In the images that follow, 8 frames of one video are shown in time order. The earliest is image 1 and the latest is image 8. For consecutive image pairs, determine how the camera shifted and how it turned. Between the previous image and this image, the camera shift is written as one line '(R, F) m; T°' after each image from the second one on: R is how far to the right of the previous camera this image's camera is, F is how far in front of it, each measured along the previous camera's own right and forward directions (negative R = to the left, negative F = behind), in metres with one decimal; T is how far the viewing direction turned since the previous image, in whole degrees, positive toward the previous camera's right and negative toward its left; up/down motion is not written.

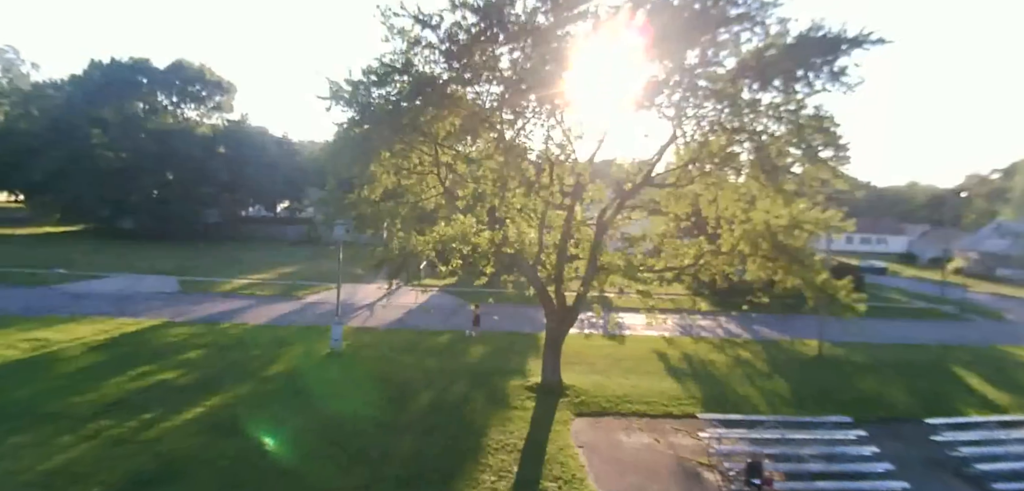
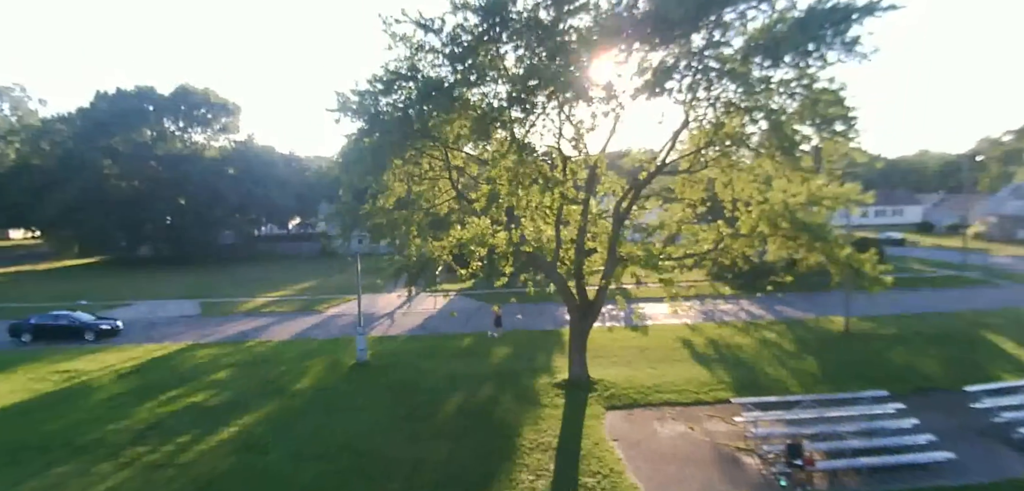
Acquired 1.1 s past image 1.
(-0.2, 0.0) m; -1°
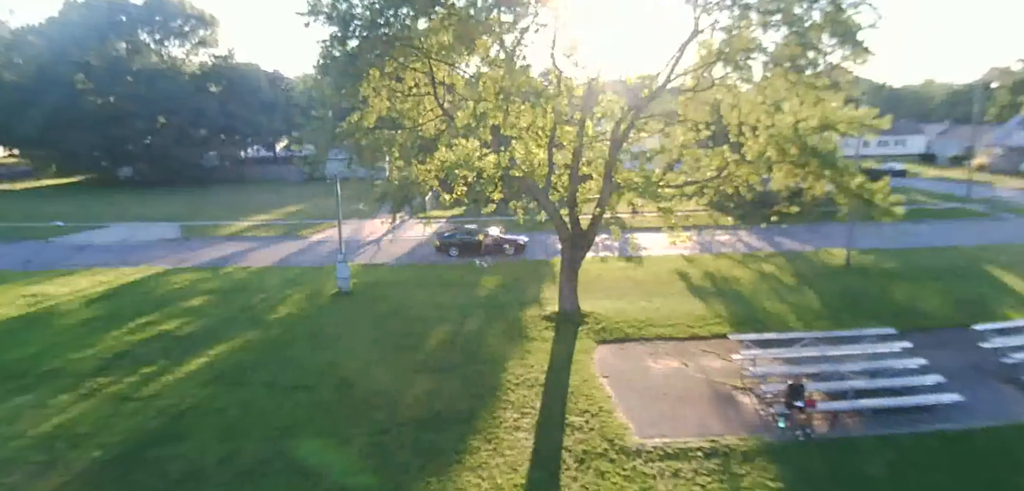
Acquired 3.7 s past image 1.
(+0.1, +0.9) m; +1°
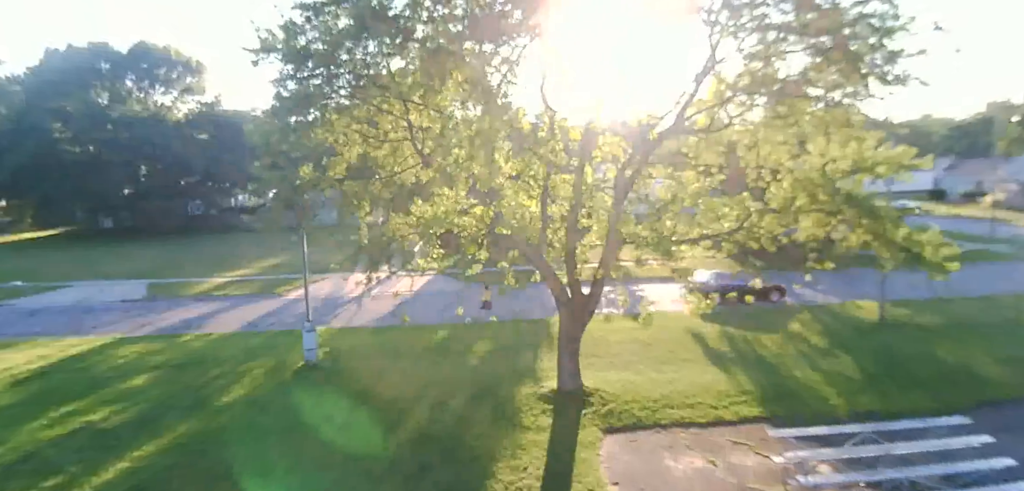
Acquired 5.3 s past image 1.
(+0.3, +1.6) m; 0°
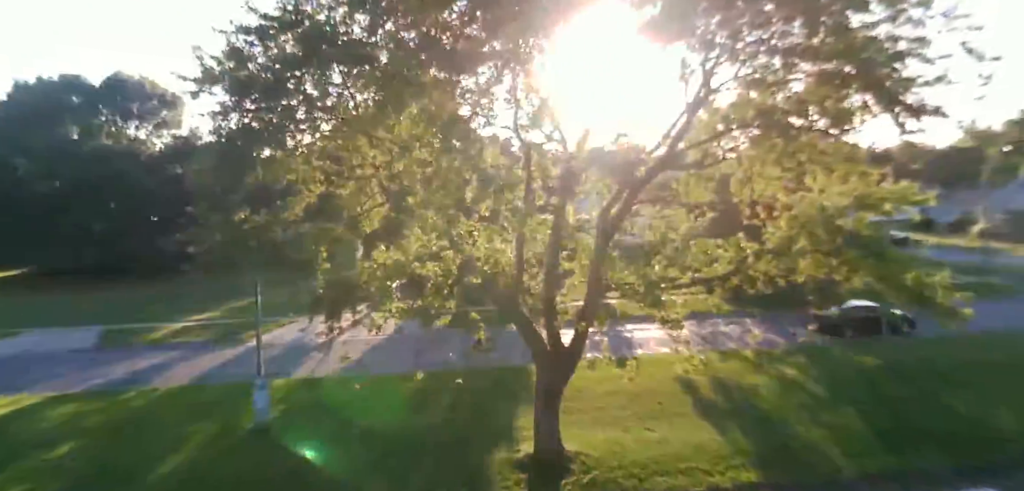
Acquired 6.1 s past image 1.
(+0.4, +0.9) m; +1°
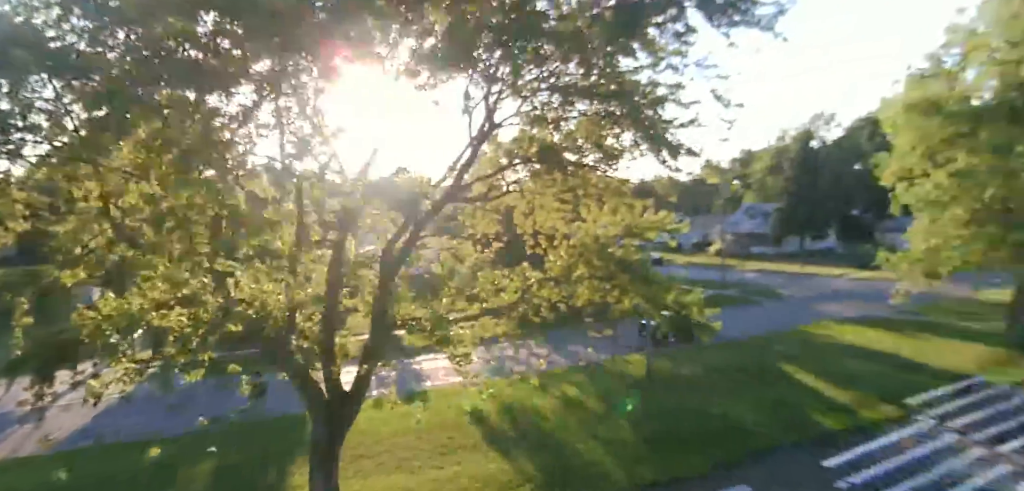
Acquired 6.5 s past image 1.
(+1.0, +0.3) m; +17°
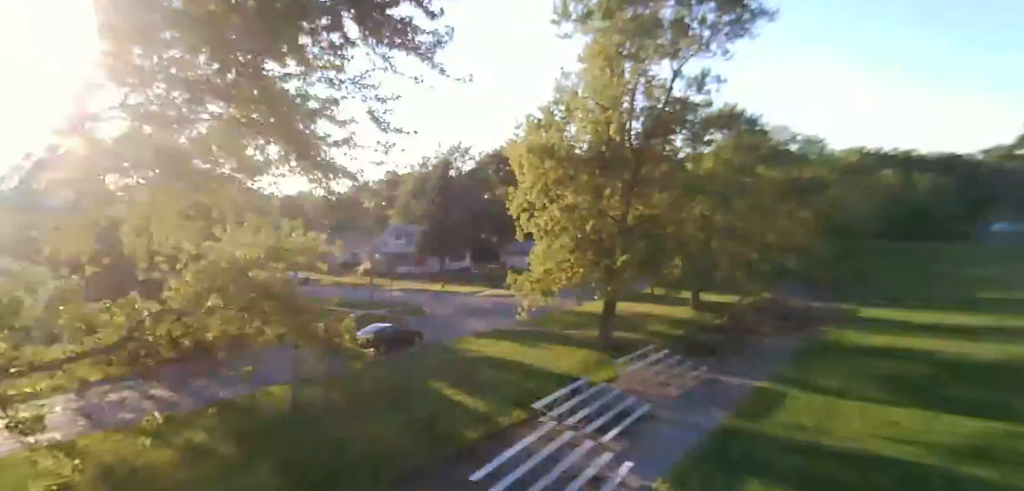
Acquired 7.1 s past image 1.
(+0.1, +0.5) m; +37°
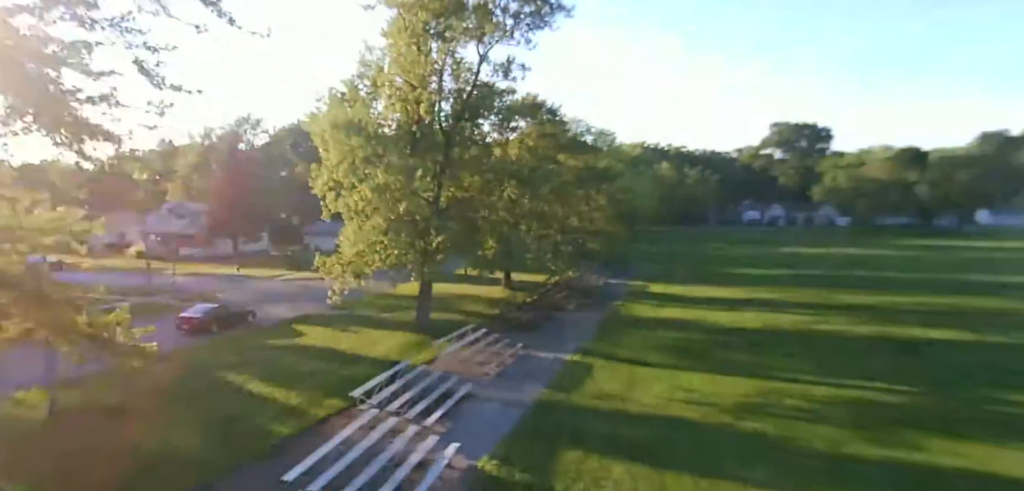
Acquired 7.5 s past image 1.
(0.0, +0.1) m; +20°
